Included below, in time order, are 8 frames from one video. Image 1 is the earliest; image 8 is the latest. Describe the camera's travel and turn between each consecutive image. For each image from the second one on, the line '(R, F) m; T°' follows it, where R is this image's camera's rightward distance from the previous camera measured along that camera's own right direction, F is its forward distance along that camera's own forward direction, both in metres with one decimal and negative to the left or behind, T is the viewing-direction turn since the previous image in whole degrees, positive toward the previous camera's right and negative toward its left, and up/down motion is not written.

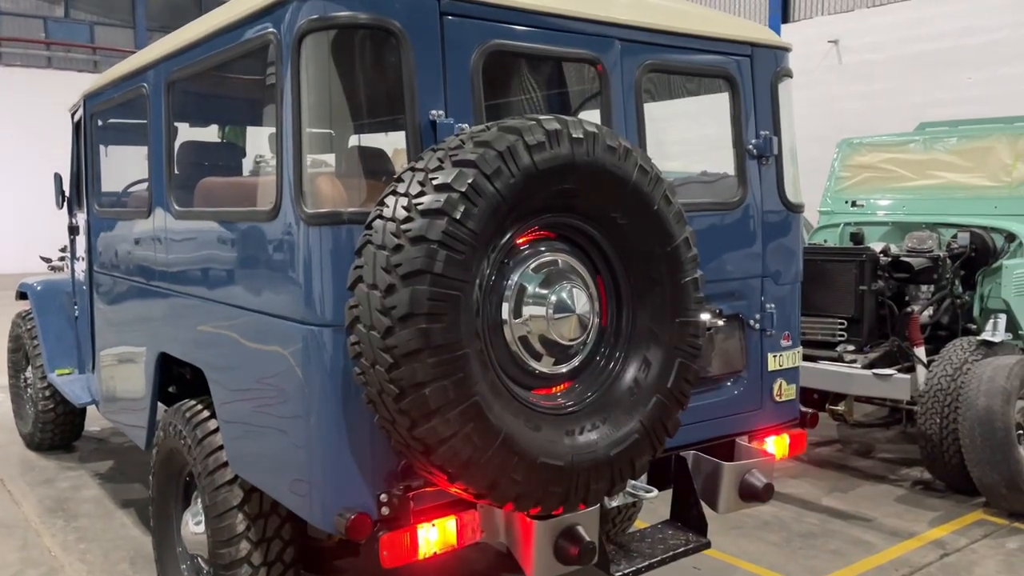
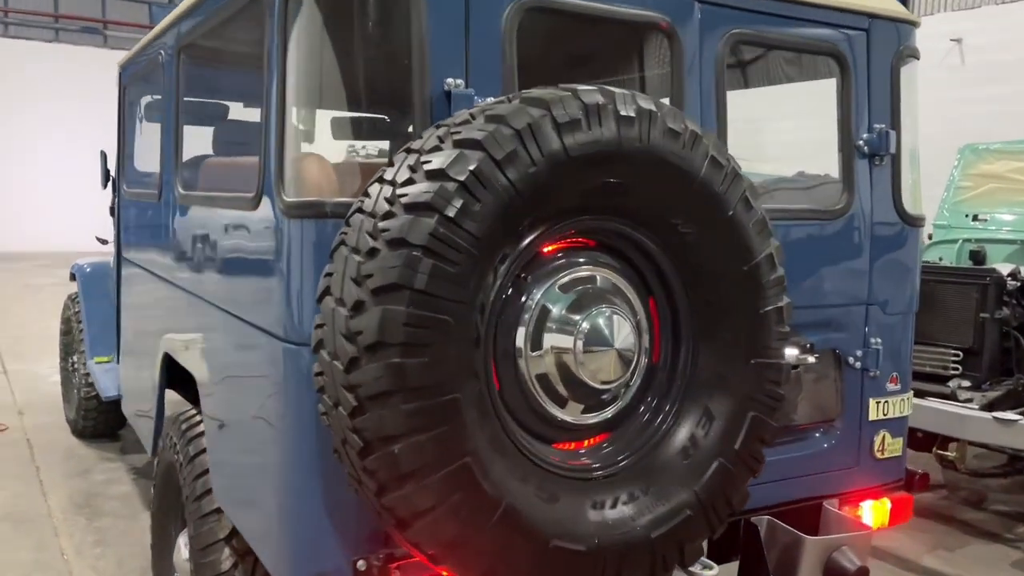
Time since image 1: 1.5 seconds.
(+0.1, +0.5) m; -6°
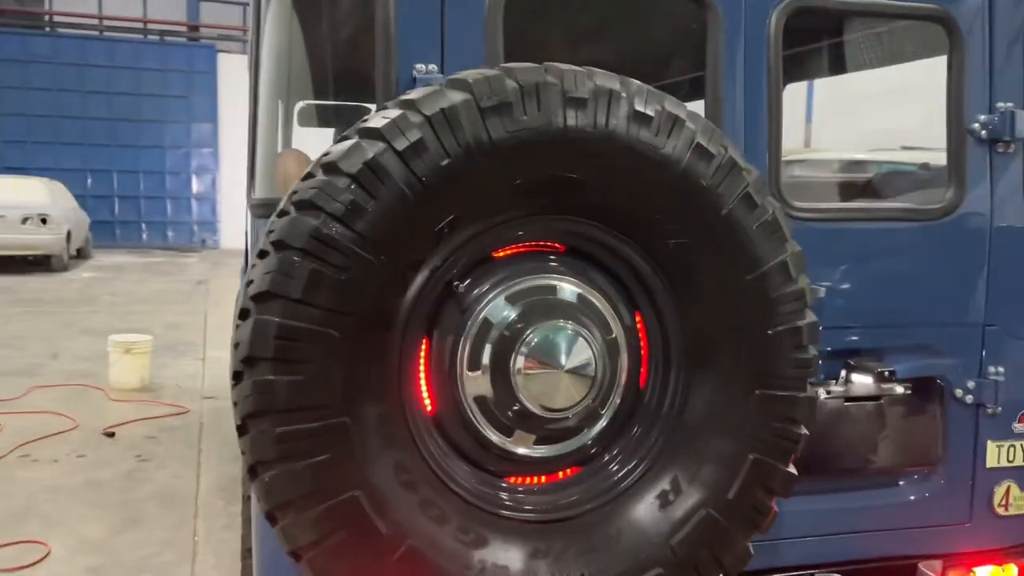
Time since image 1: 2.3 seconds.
(+0.5, +0.3) m; -14°
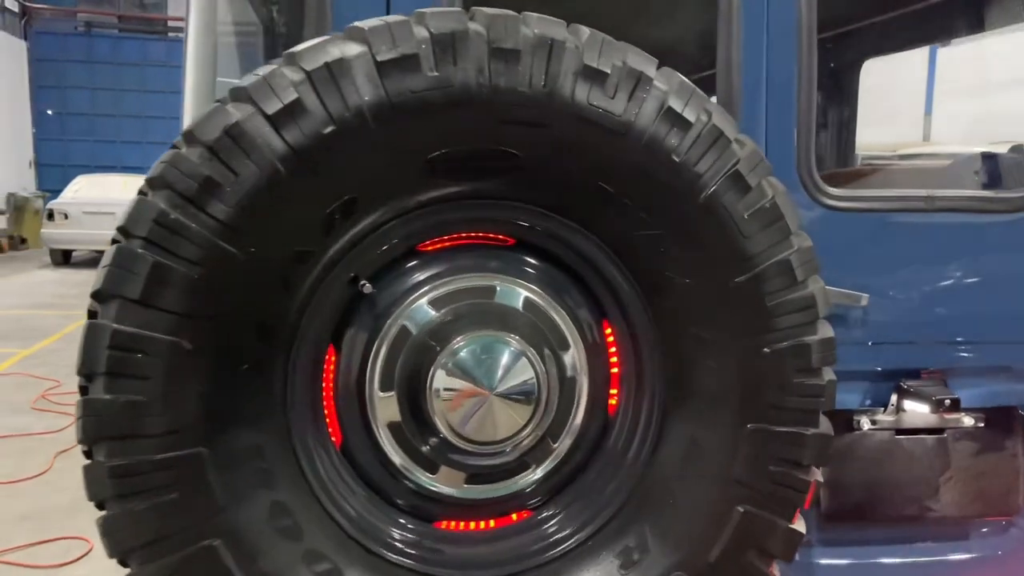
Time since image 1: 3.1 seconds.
(+0.2, +0.3) m; -7°
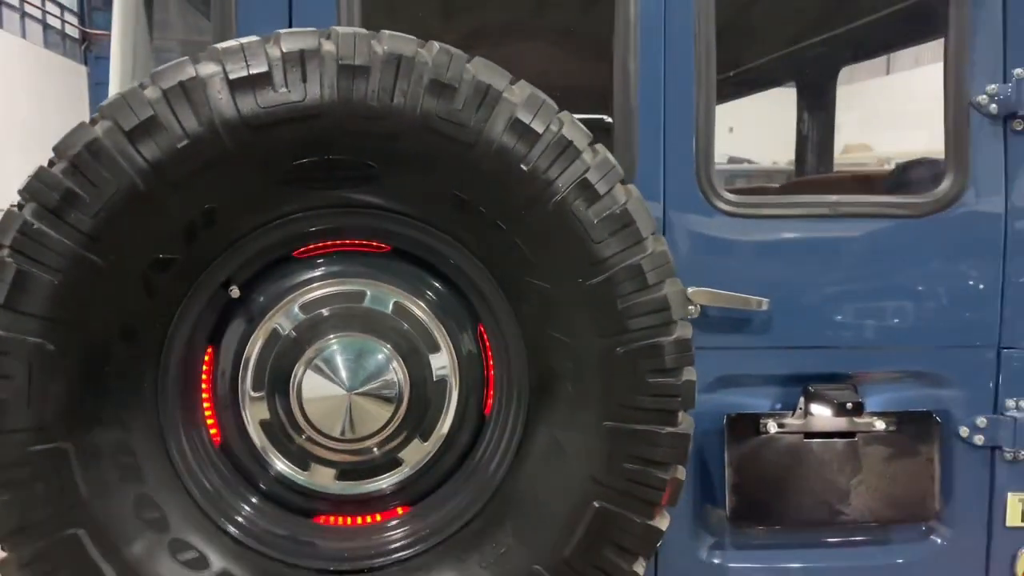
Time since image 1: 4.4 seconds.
(+0.3, 0.0) m; -4°
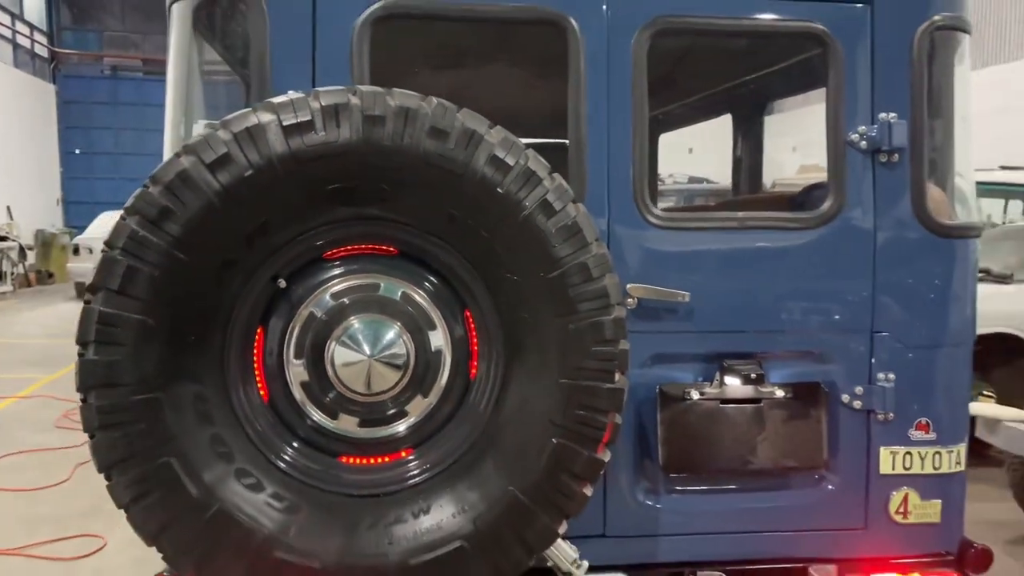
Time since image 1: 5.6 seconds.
(0.0, -0.4) m; +2°
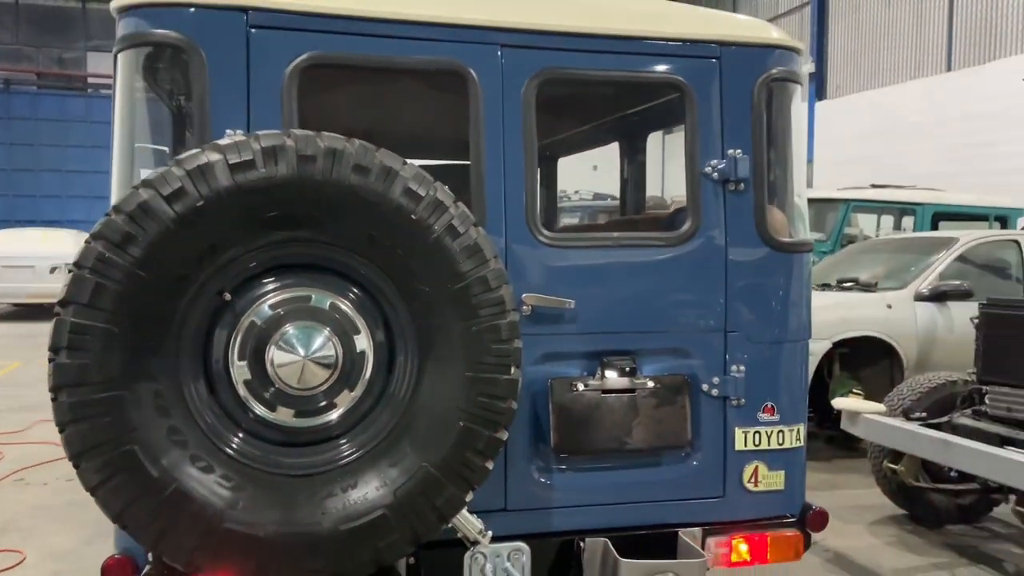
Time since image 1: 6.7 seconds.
(0.0, -0.3) m; +6°
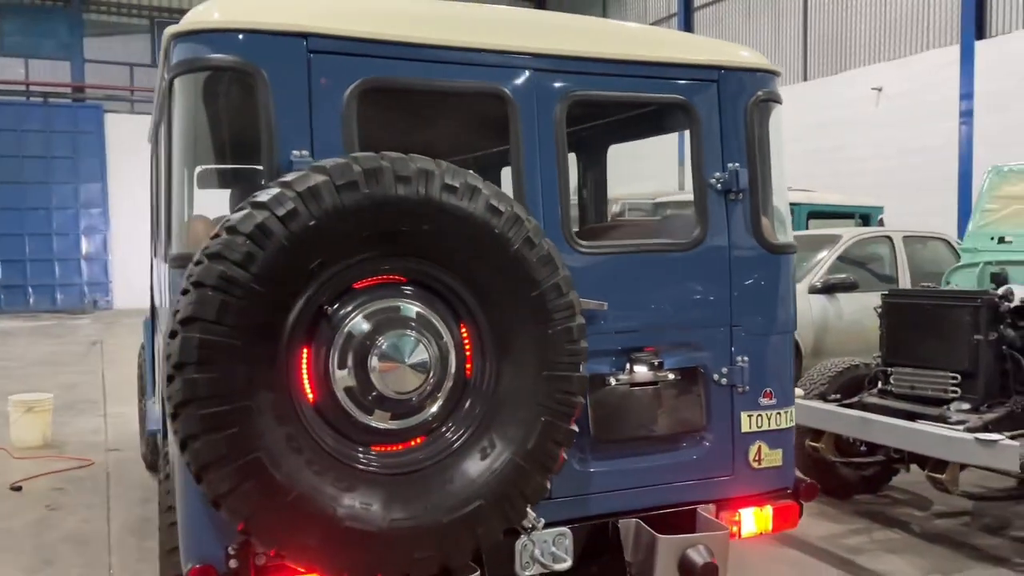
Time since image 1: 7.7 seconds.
(-0.5, -0.2) m; +9°
